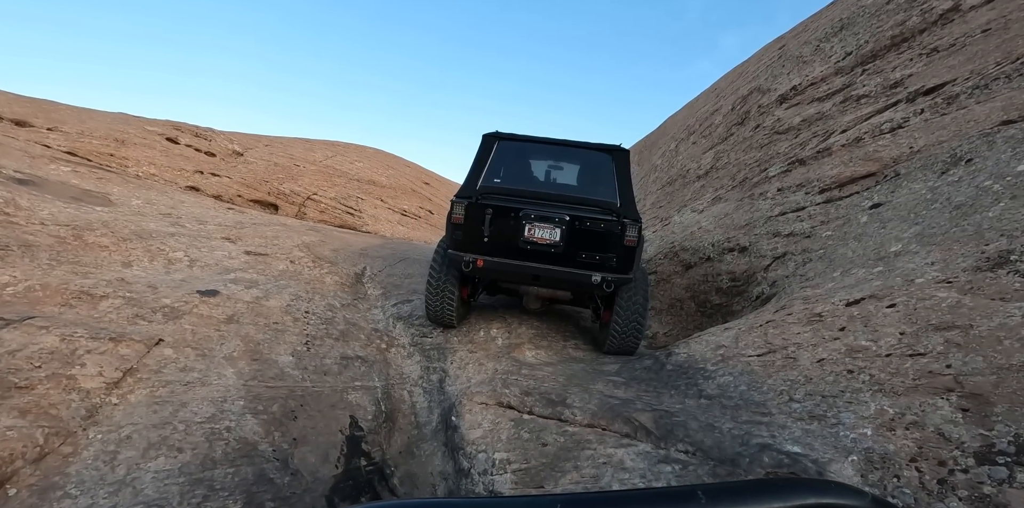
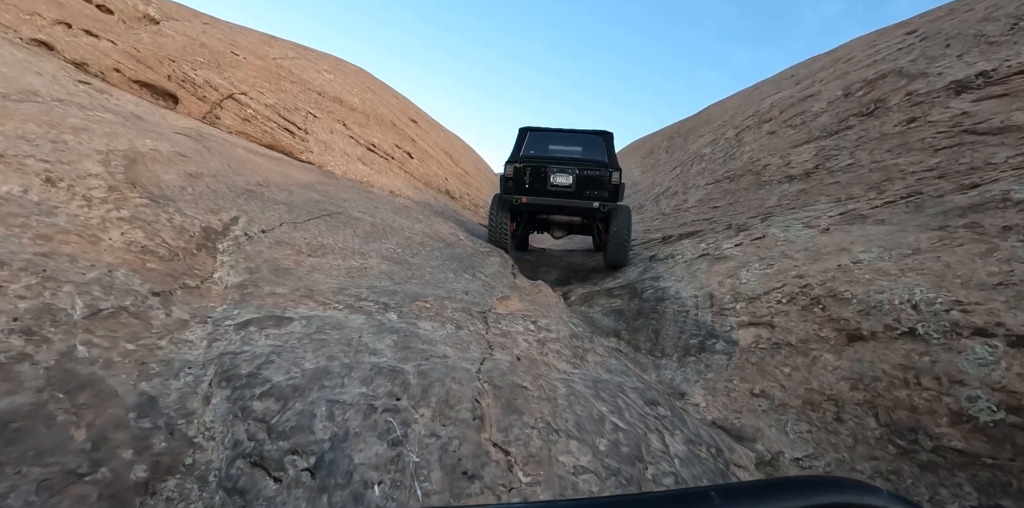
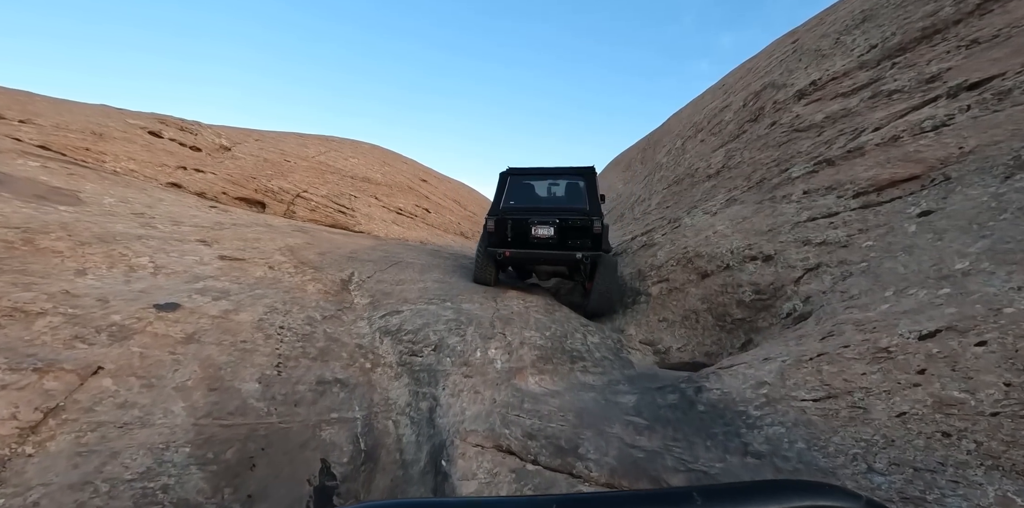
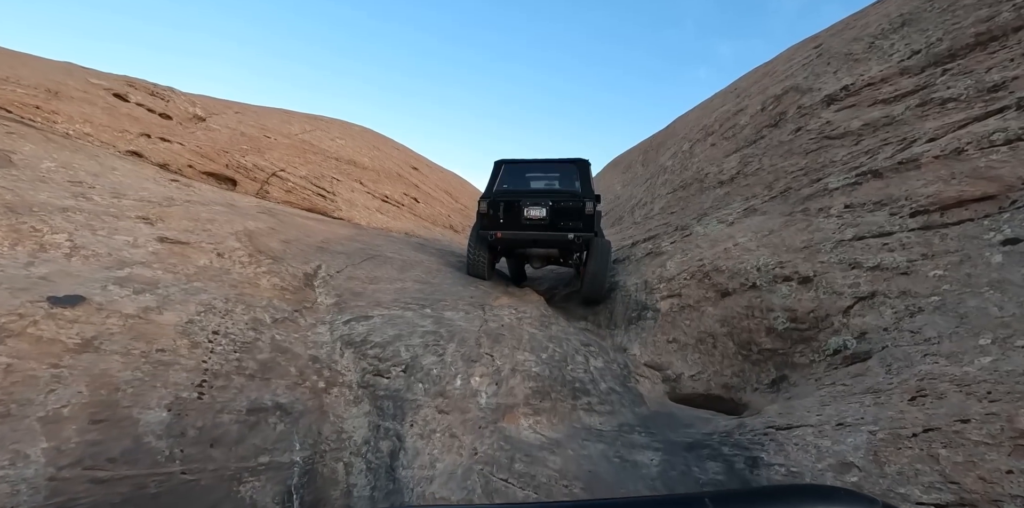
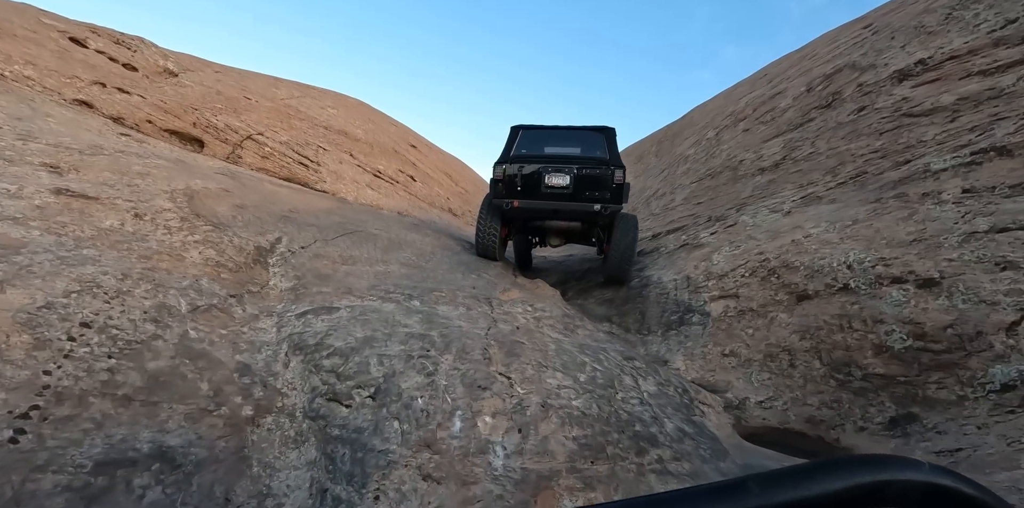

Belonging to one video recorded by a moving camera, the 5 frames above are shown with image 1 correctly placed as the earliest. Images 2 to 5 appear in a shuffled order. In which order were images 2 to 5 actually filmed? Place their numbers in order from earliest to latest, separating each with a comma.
3, 4, 5, 2
